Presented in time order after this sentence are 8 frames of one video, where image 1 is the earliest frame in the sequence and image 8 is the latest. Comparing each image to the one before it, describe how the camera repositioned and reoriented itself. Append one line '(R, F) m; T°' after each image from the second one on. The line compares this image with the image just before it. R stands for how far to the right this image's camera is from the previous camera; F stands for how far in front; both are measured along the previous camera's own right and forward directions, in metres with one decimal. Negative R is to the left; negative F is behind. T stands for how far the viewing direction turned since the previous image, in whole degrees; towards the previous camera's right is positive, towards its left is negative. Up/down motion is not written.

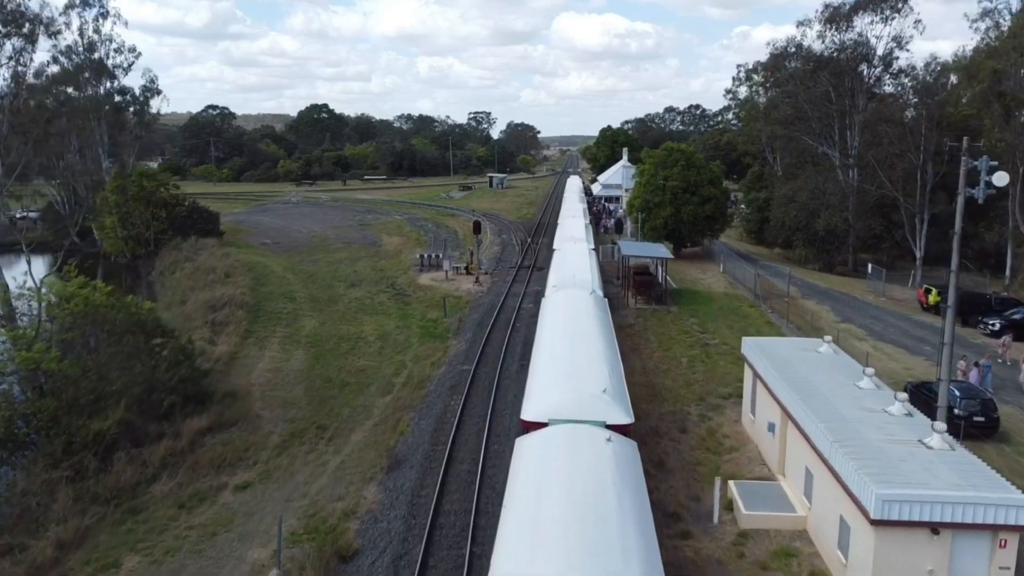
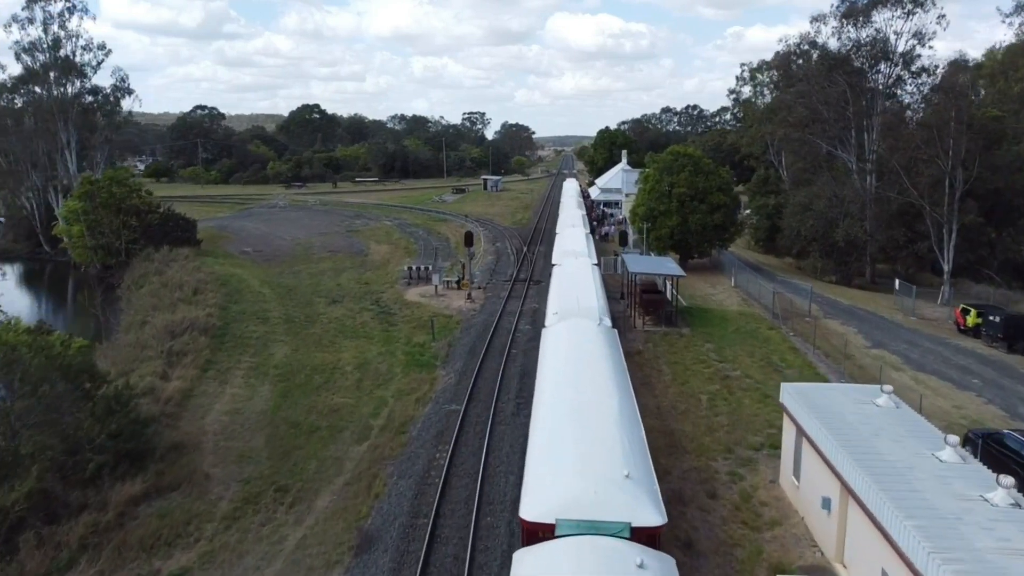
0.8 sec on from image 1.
(0.0, +2.6) m; 0°
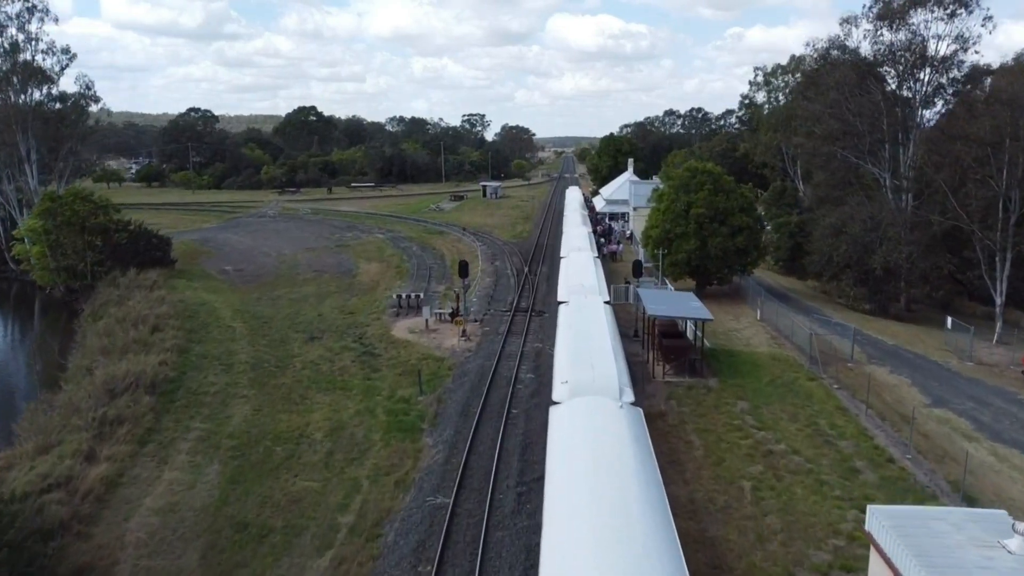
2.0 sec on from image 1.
(0.0, +3.3) m; 0°
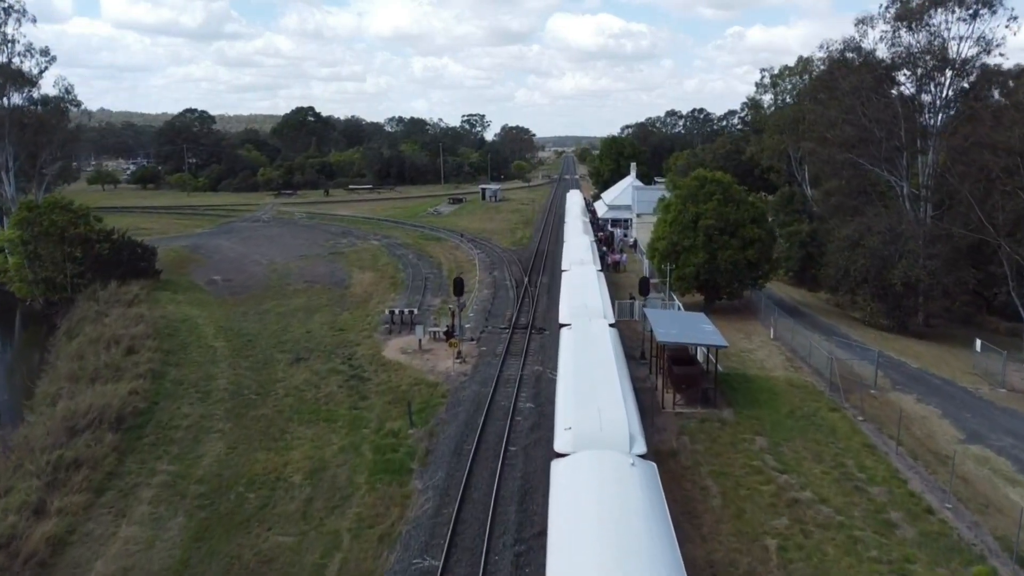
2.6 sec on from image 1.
(+0.1, +1.6) m; 0°
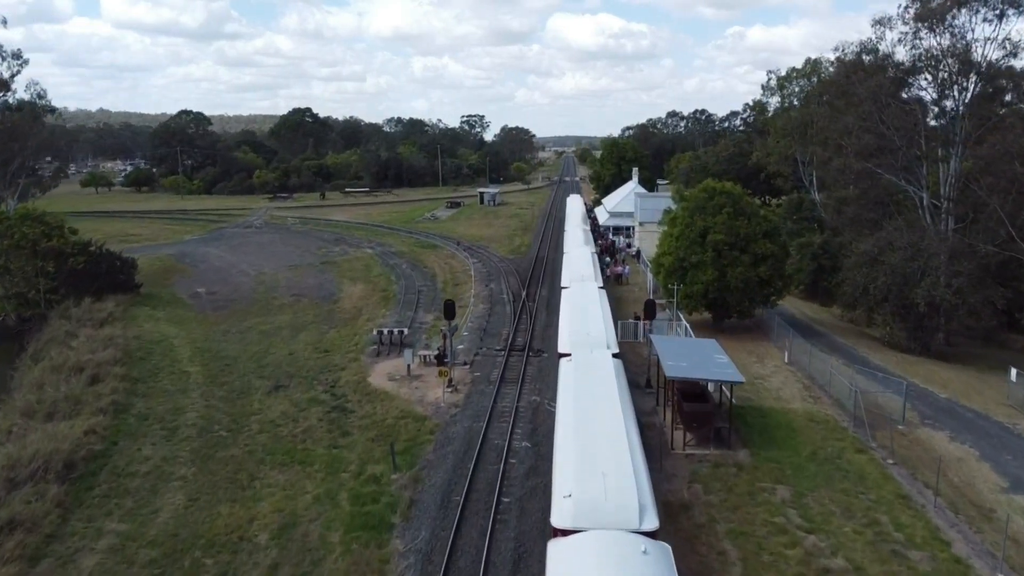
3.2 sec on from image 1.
(+0.1, +1.8) m; 0°
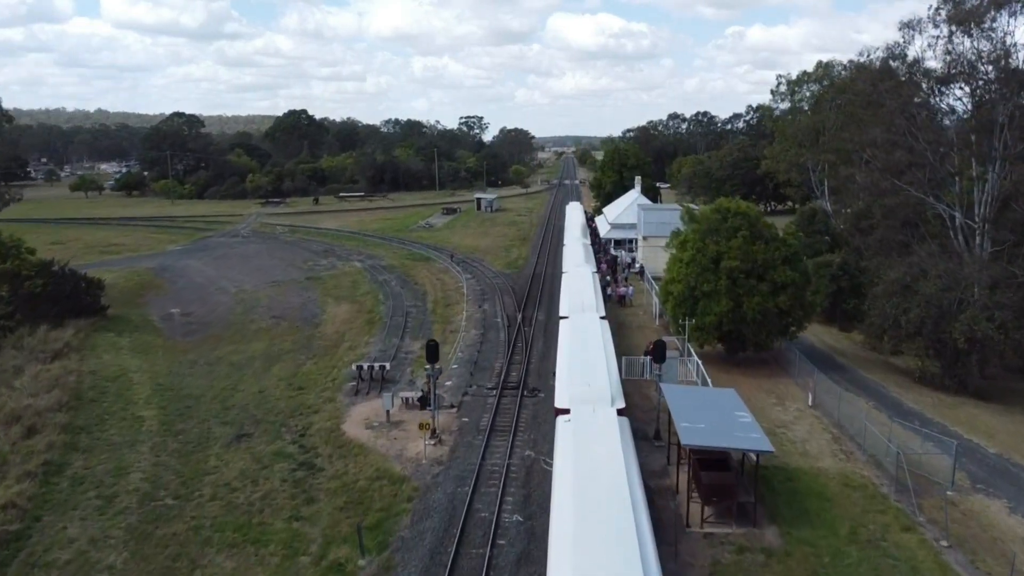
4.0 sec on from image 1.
(+0.2, +2.6) m; 0°
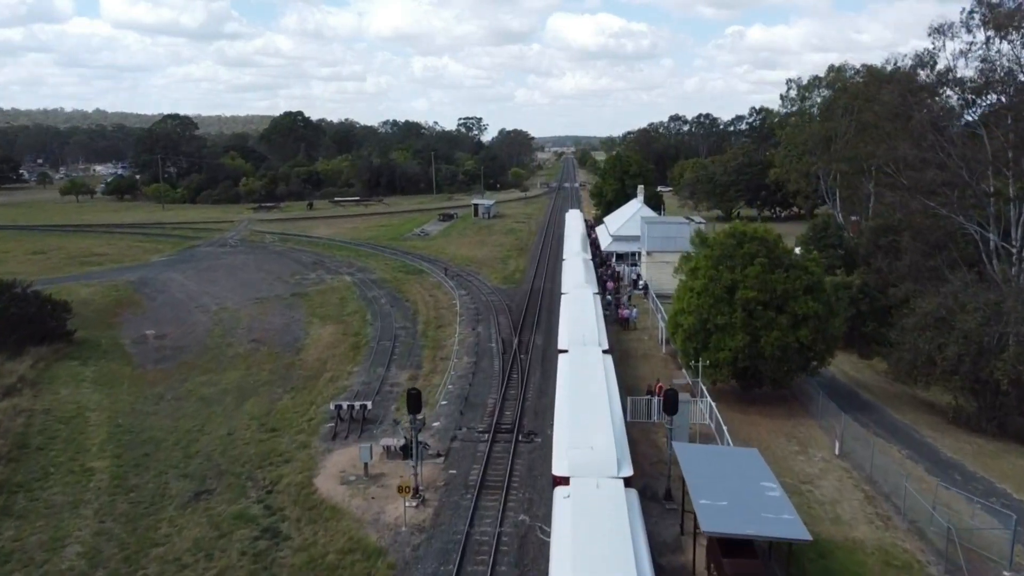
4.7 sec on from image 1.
(+0.2, +2.3) m; 0°
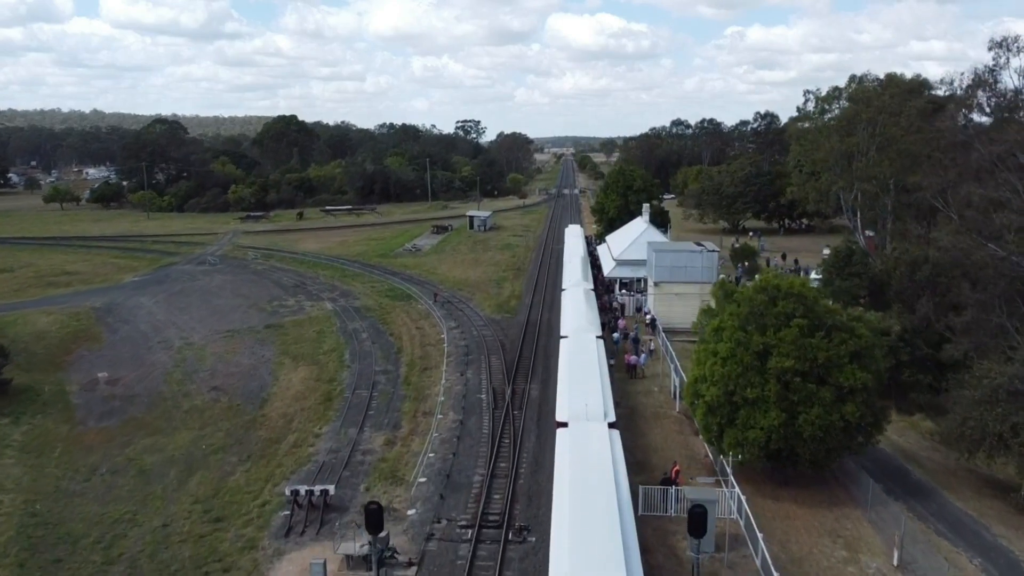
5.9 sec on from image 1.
(+0.3, +3.6) m; 0°
